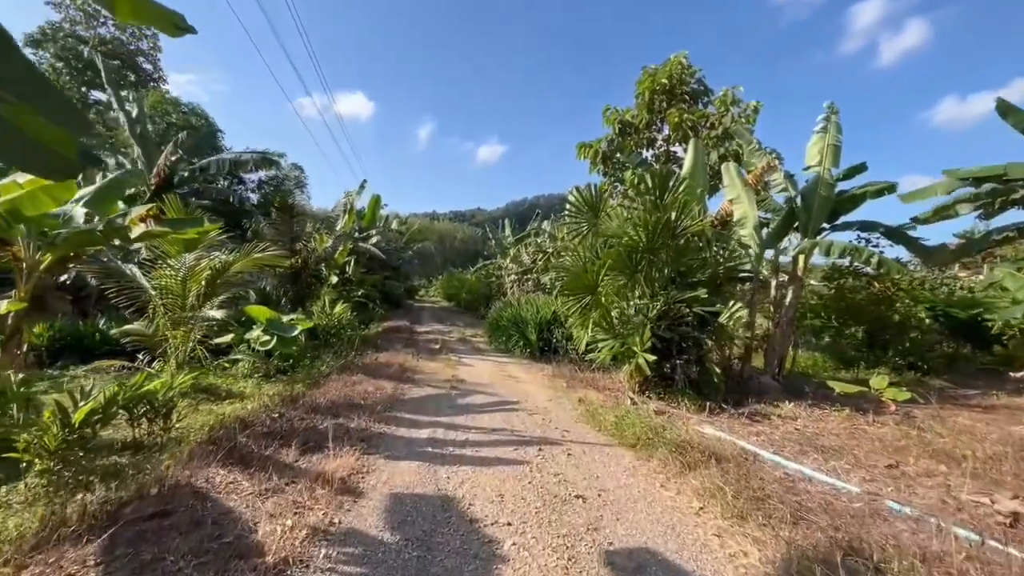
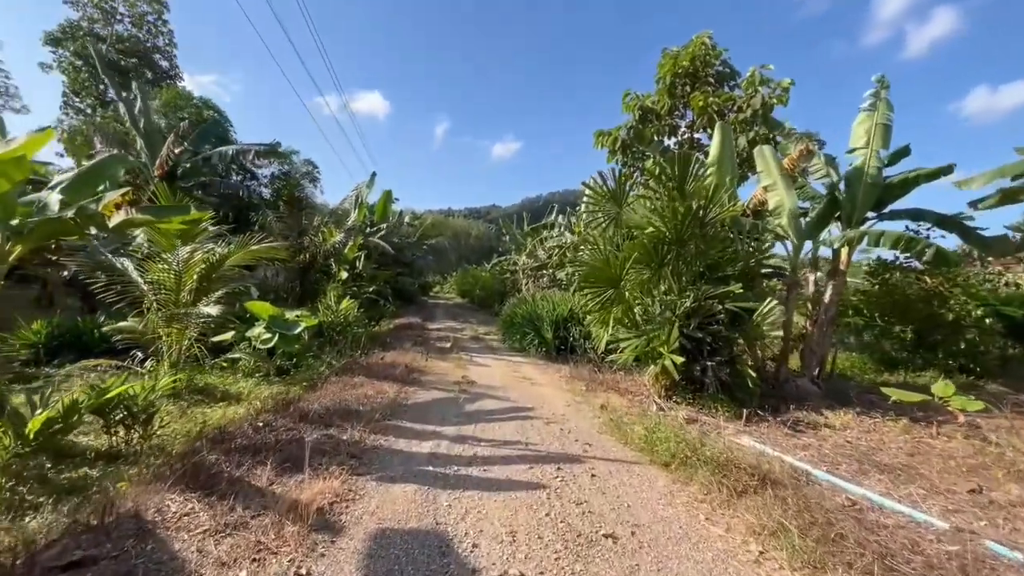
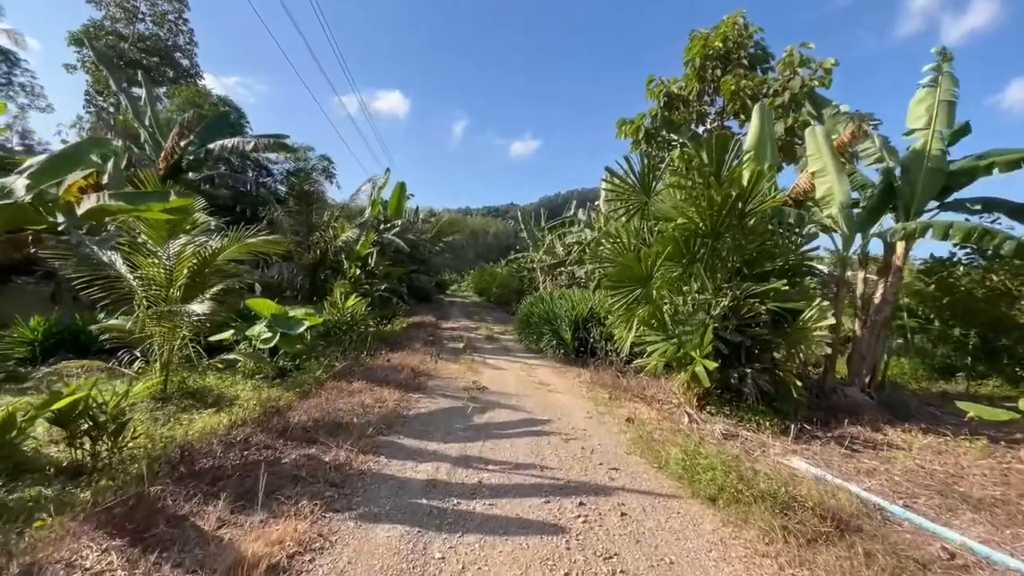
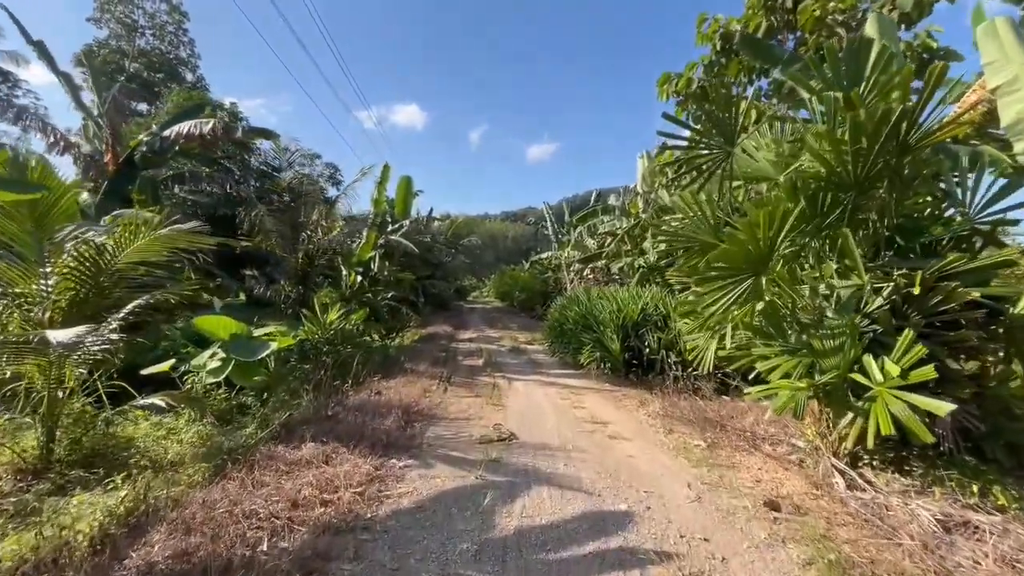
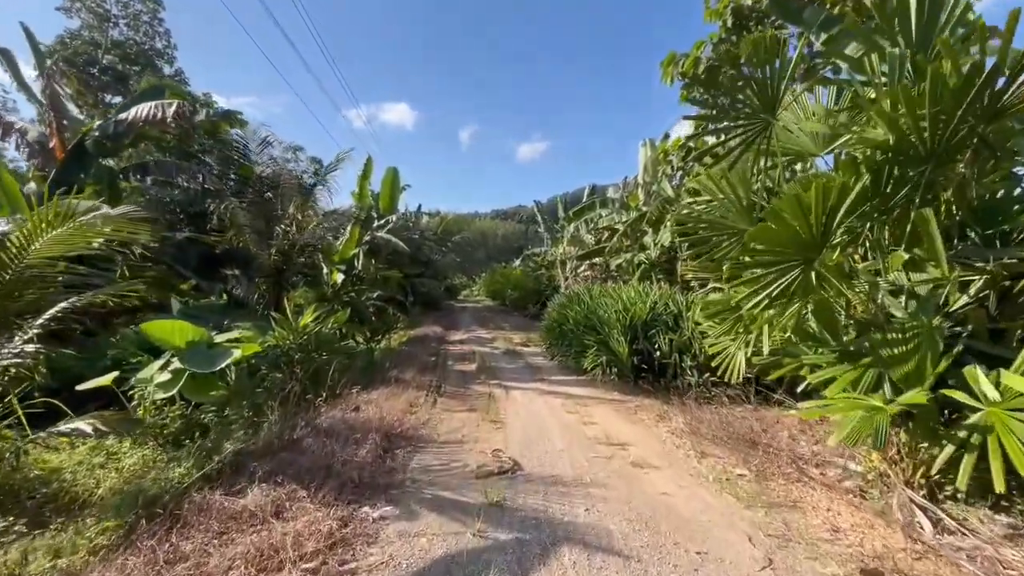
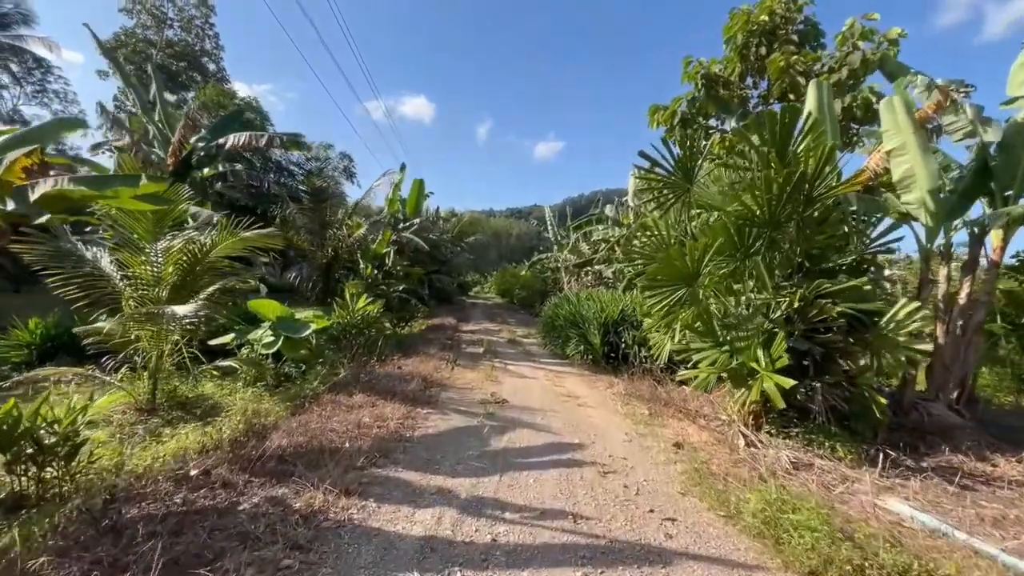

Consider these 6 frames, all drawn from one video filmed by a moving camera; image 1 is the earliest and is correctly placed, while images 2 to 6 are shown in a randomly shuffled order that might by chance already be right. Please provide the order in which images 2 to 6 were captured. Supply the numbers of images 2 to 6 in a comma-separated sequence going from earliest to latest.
2, 3, 6, 4, 5
